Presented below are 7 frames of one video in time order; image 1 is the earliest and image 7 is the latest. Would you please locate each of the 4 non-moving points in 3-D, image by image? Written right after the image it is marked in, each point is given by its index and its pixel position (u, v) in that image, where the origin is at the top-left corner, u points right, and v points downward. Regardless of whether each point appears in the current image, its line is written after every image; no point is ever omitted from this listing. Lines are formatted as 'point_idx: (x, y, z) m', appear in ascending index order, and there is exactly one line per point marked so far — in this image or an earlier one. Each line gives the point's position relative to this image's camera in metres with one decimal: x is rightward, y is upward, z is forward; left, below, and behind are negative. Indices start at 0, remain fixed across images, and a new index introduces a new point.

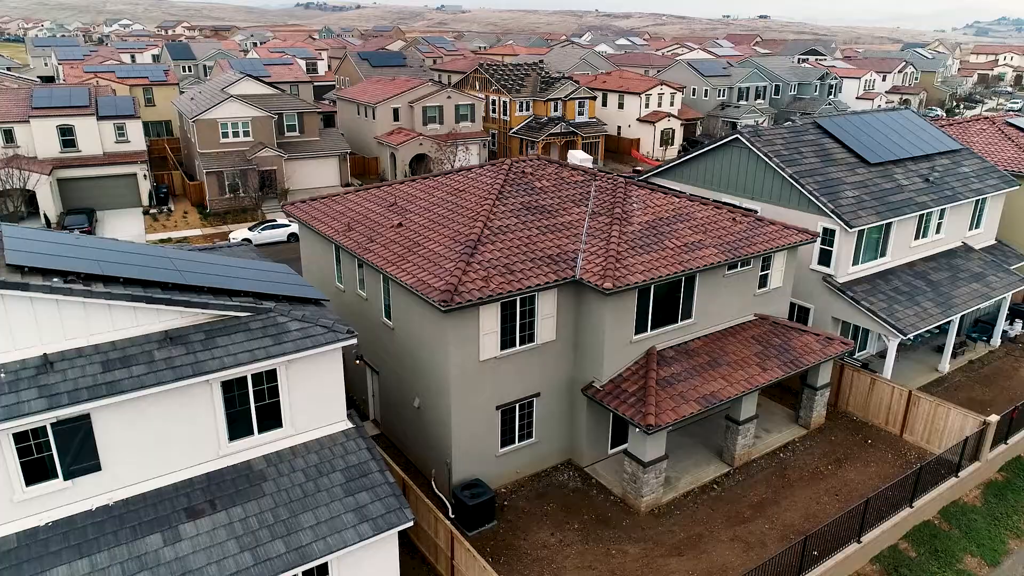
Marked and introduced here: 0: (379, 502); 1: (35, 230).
0: (-2.4, -3.8, +12.6) m
1: (-9.1, +1.1, +13.5) m
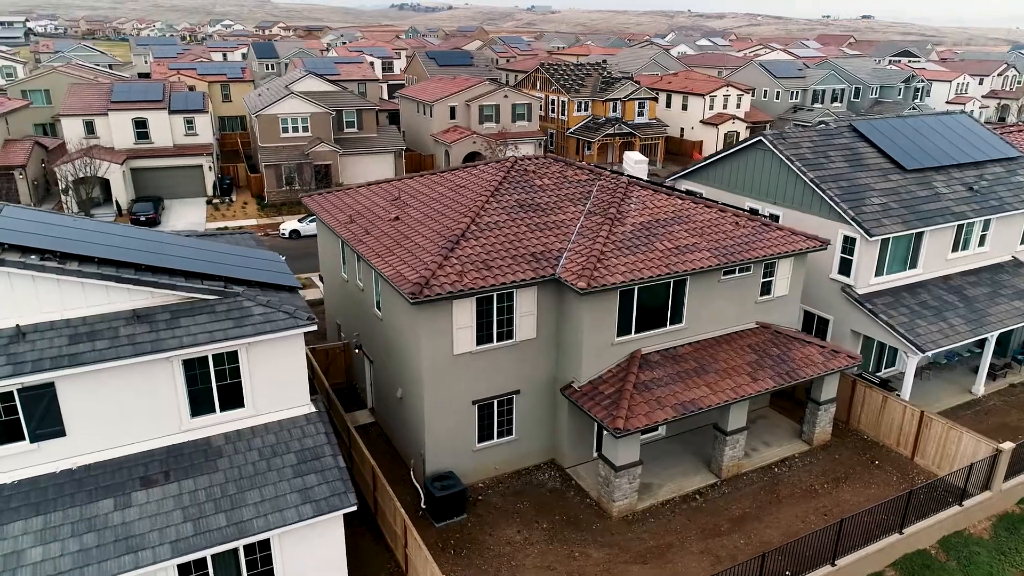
0: (-3.4, -3.6, +13.0) m
1: (-9.7, +1.5, +14.6) m
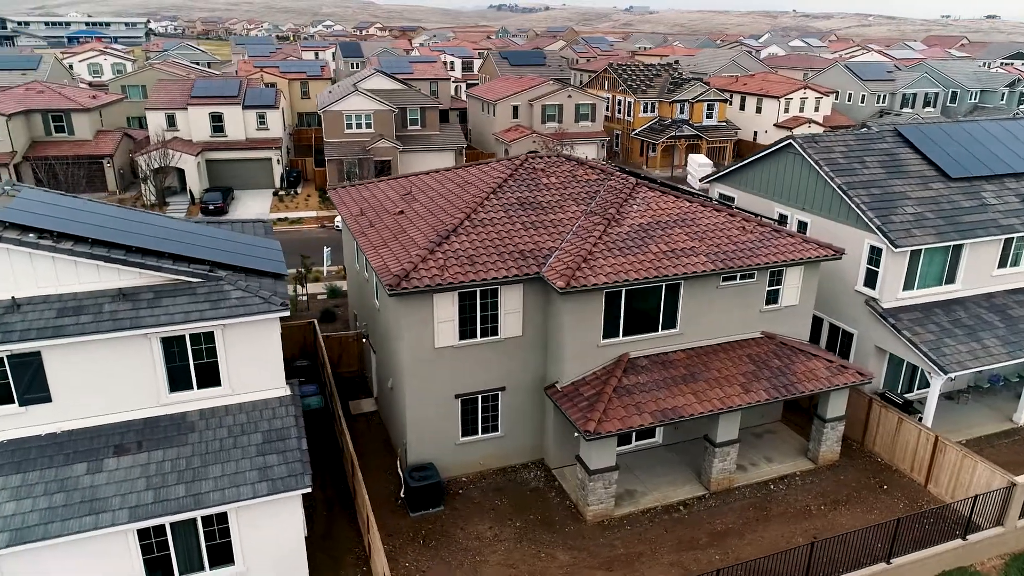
0: (-4.3, -3.3, +13.4) m
1: (-10.2, +2.0, +15.8) m
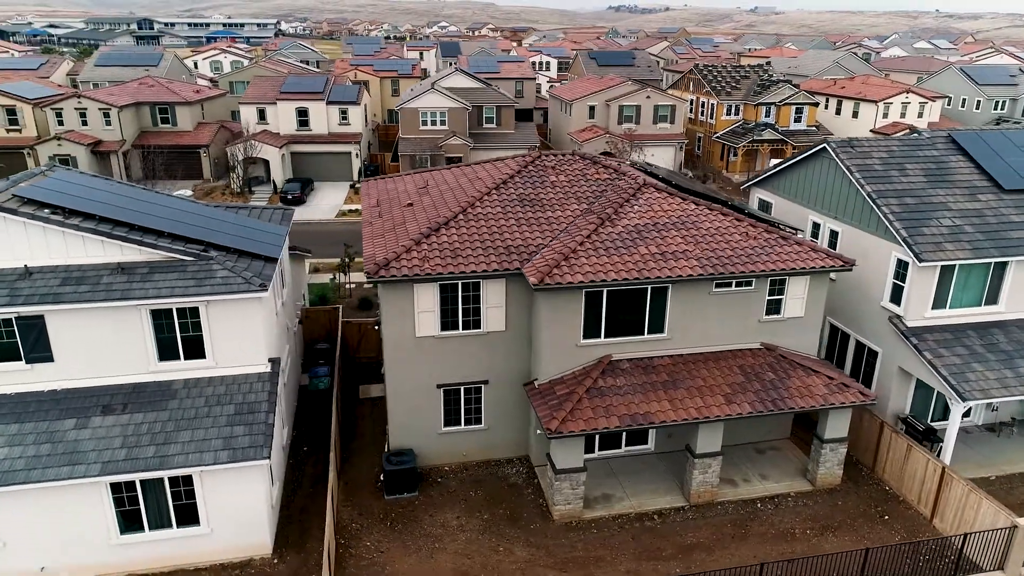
0: (-5.3, -3.0, +14.2) m
1: (-10.4, +2.7, +17.4) m
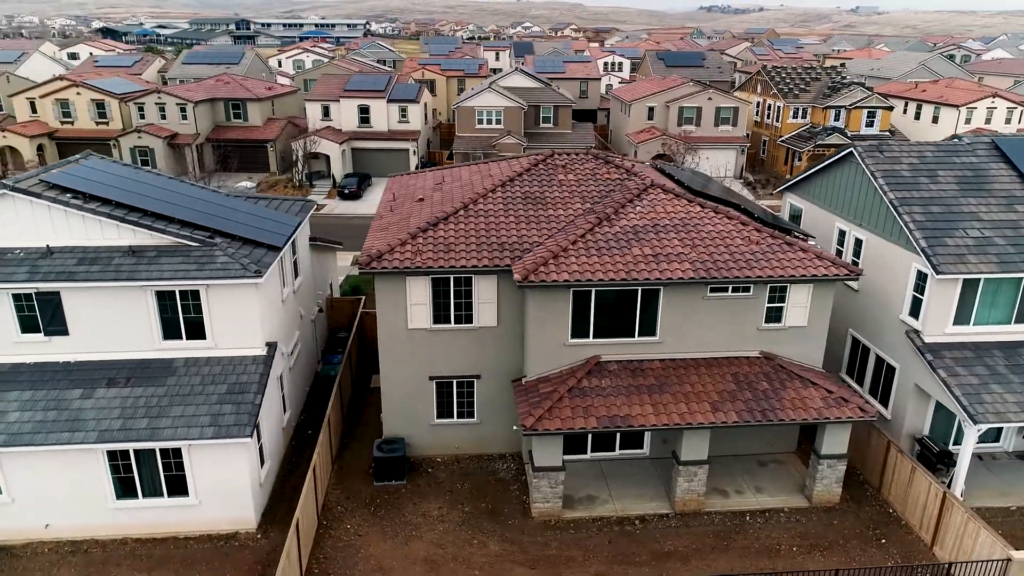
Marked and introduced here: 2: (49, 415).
0: (-5.8, -2.7, +14.9) m
1: (-10.4, +3.2, +18.6) m
2: (-9.6, -2.6, +14.7) m
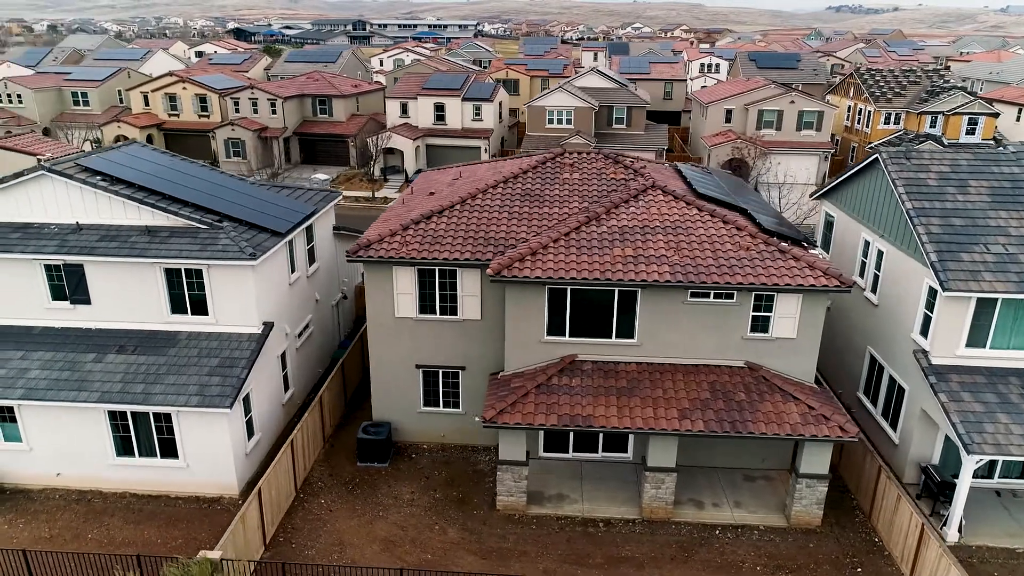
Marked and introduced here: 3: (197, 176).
0: (-6.6, -2.2, +16.0) m
1: (-10.2, +3.8, +20.3) m
2: (-10.3, -2.0, +16.3) m
3: (-8.8, +3.1, +19.8) m
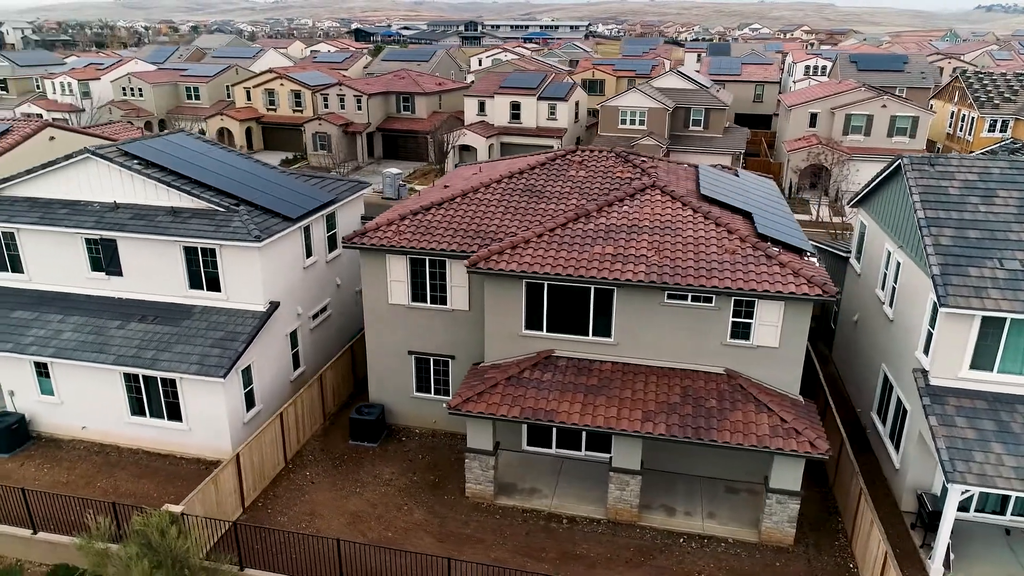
0: (-7.1, -1.7, +17.2) m
1: (-9.8, +4.5, +22.0) m
2: (-10.7, -1.3, +18.1) m
3: (-8.4, +3.7, +21.3) m
